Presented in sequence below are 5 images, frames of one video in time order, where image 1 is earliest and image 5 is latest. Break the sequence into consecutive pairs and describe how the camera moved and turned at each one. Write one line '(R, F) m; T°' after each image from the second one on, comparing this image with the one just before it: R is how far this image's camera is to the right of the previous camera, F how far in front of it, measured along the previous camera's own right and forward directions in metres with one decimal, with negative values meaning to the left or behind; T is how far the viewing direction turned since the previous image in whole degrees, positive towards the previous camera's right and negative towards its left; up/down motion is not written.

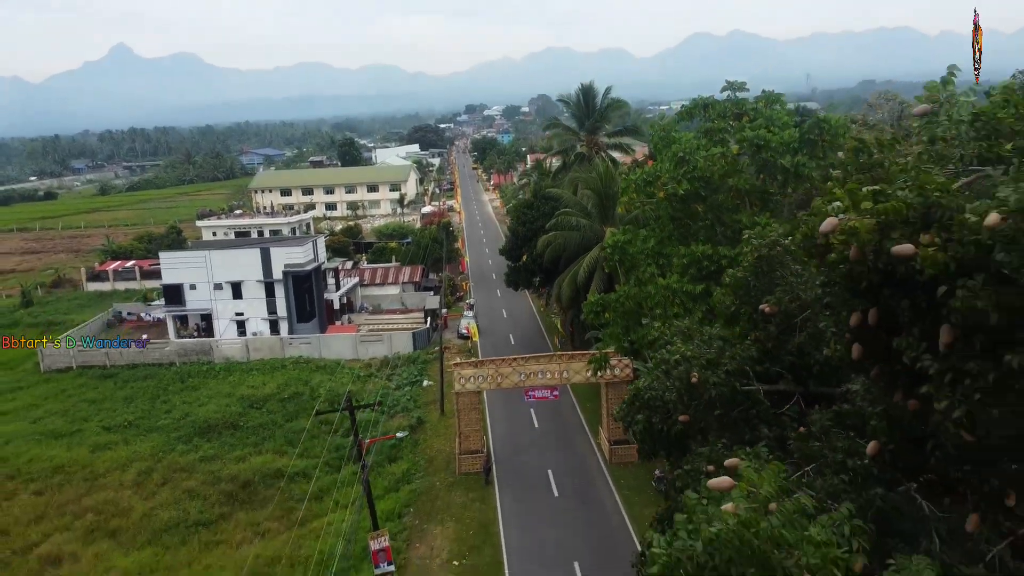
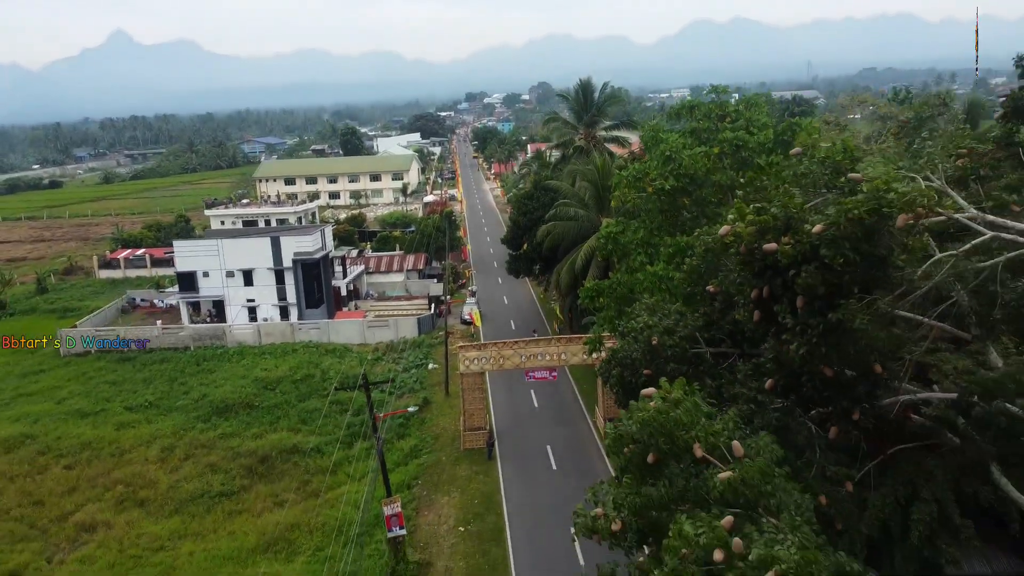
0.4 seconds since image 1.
(0.0, -1.0) m; 0°
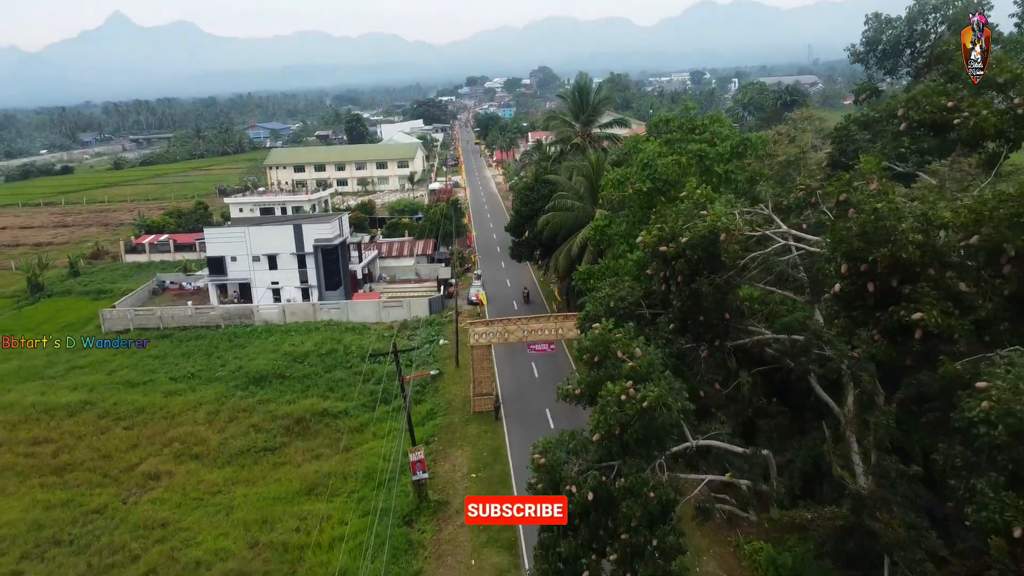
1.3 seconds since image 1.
(-0.1, -2.4) m; 0°
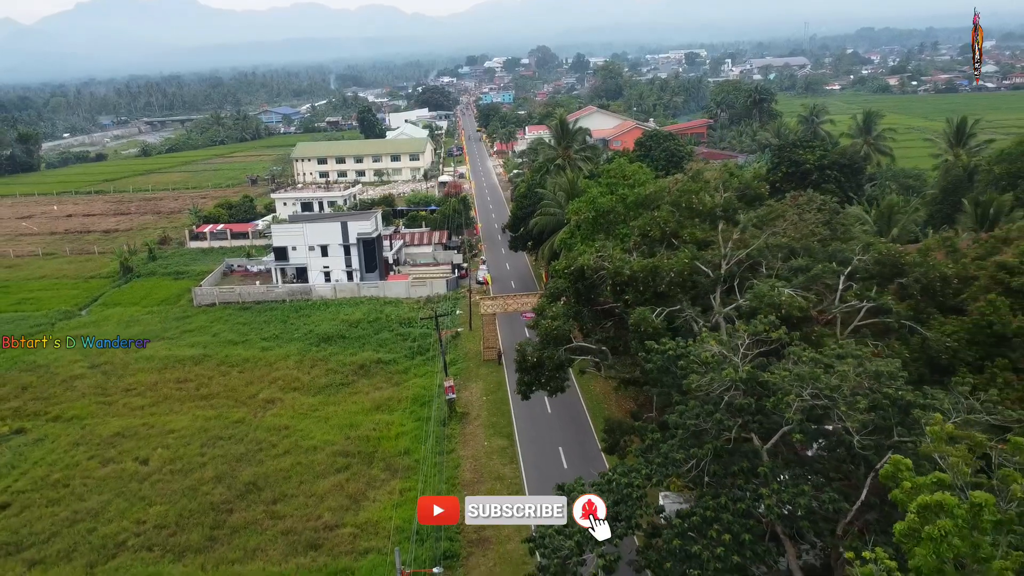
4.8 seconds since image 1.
(+0.1, -8.3) m; 0°
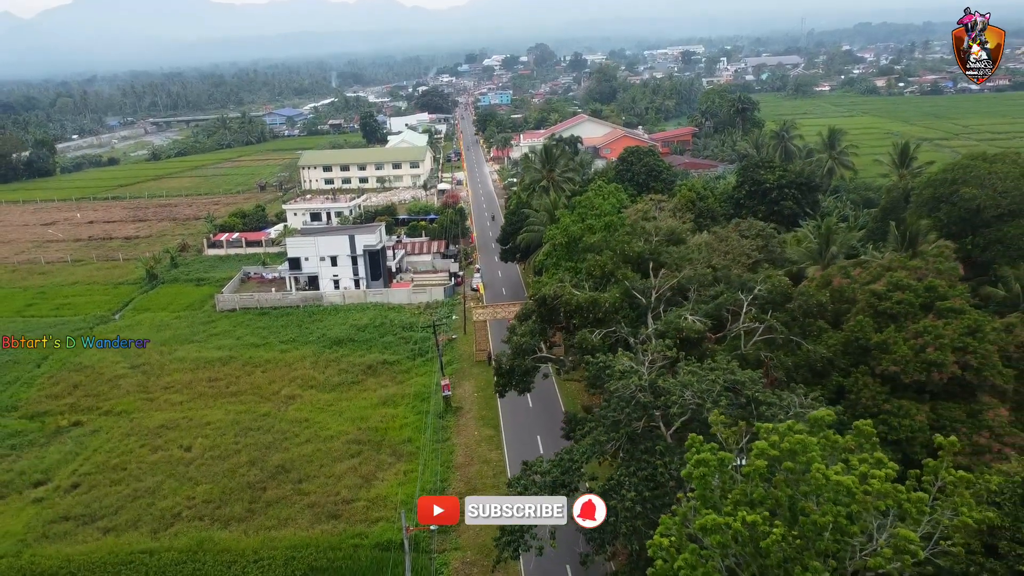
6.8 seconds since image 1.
(+0.5, -4.0) m; 0°
